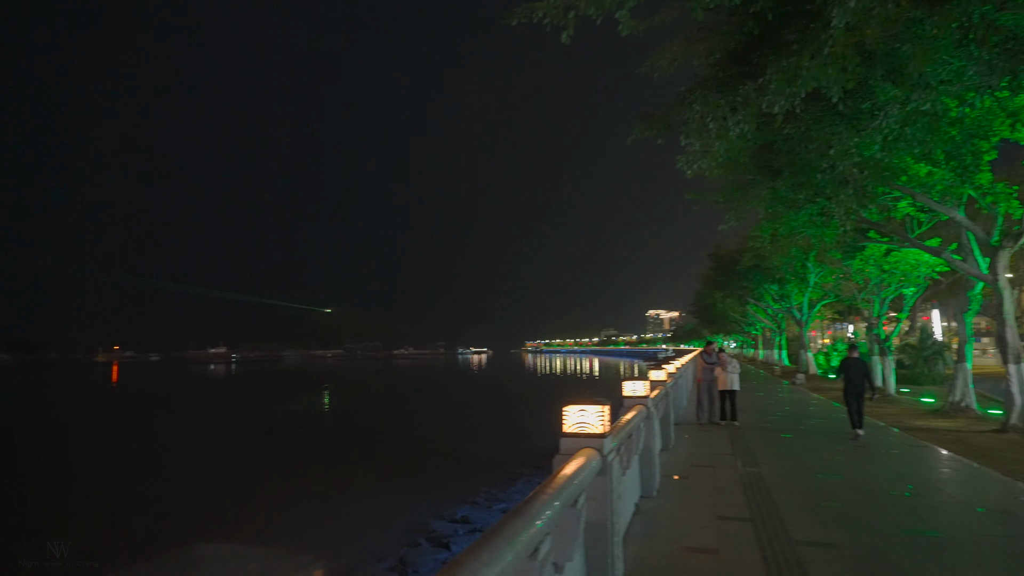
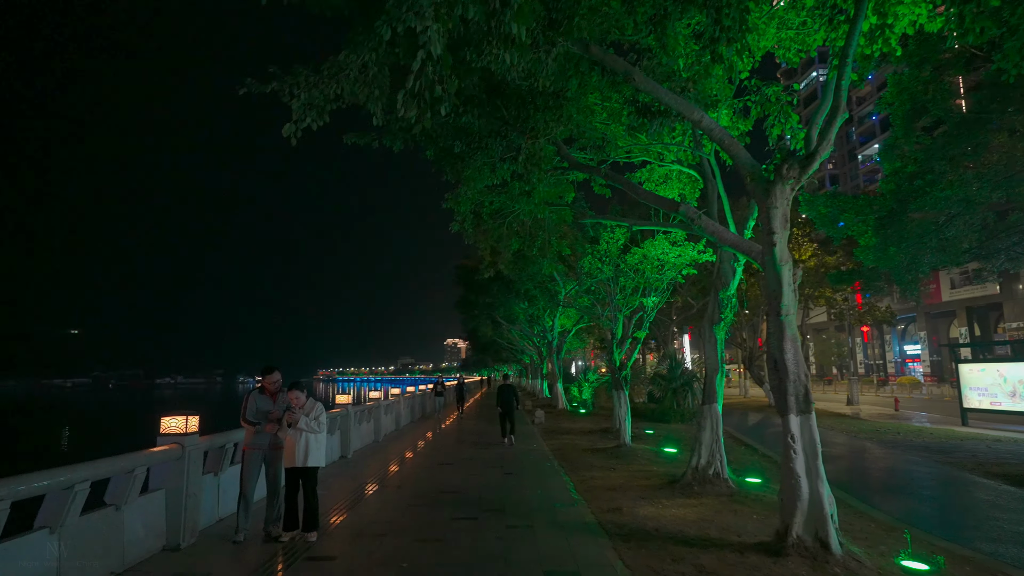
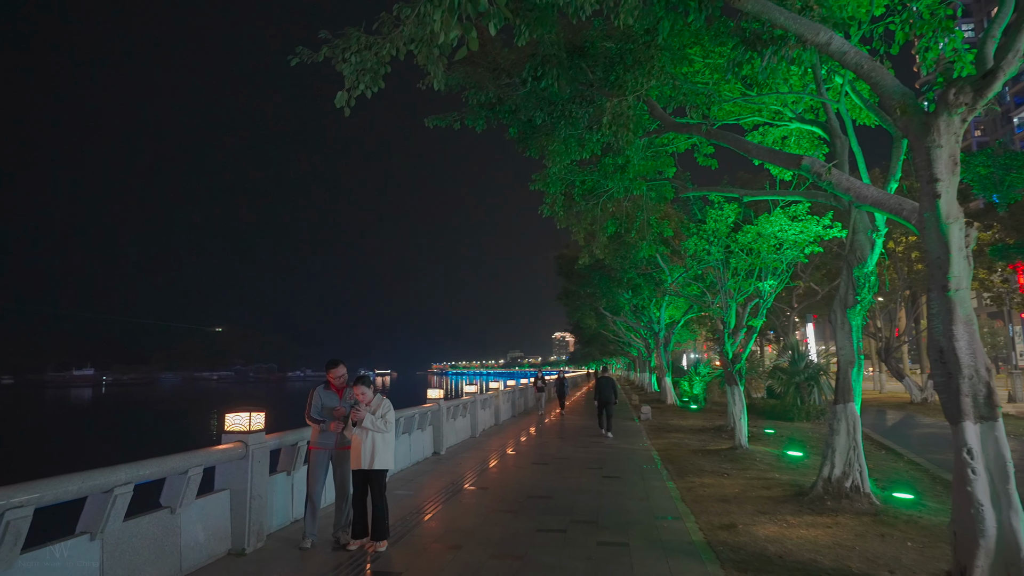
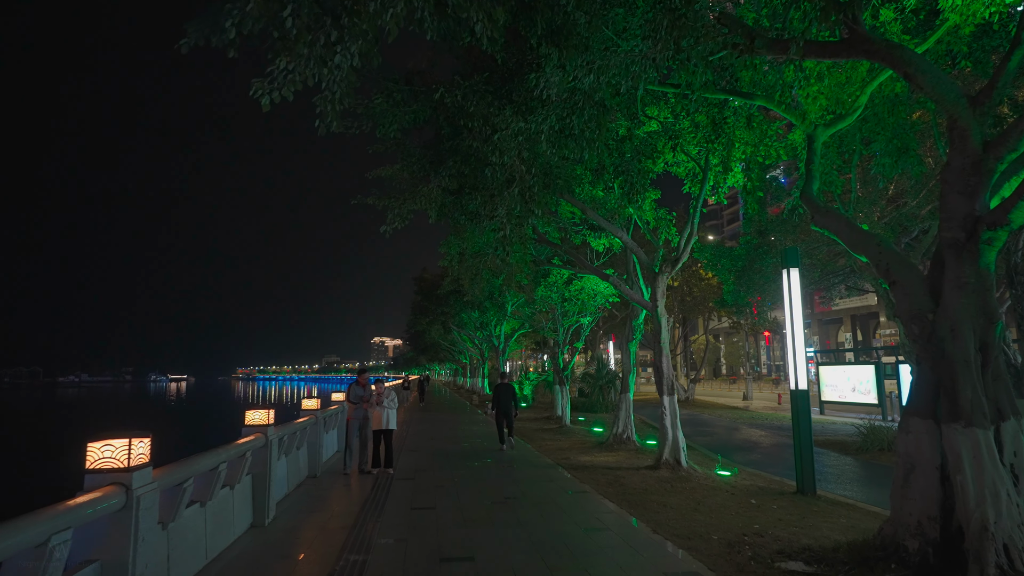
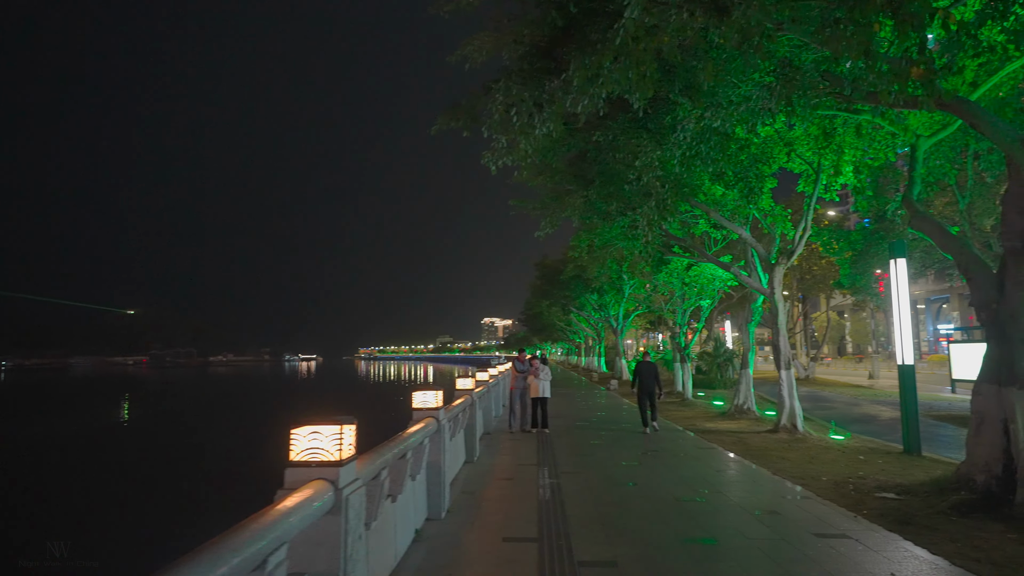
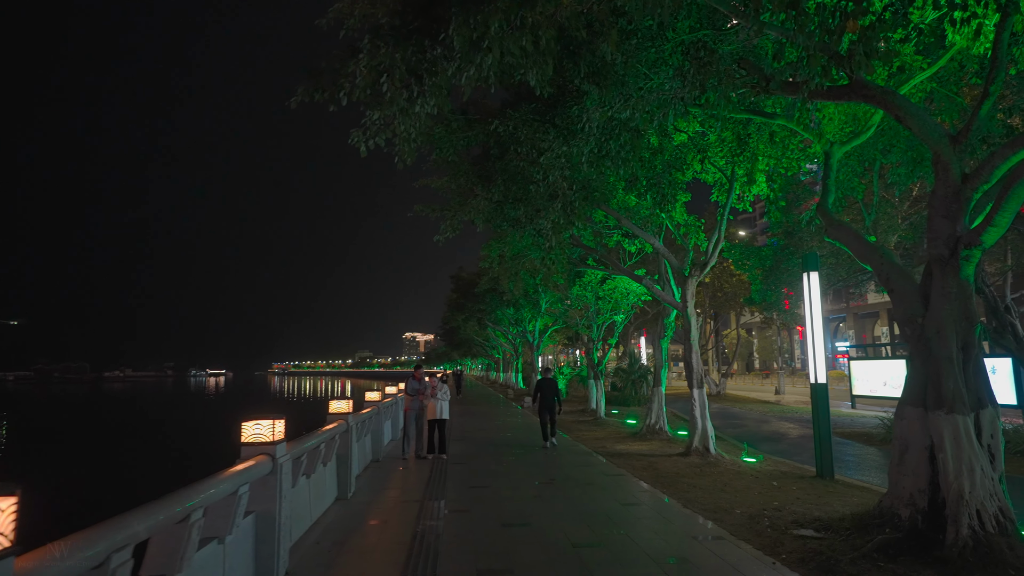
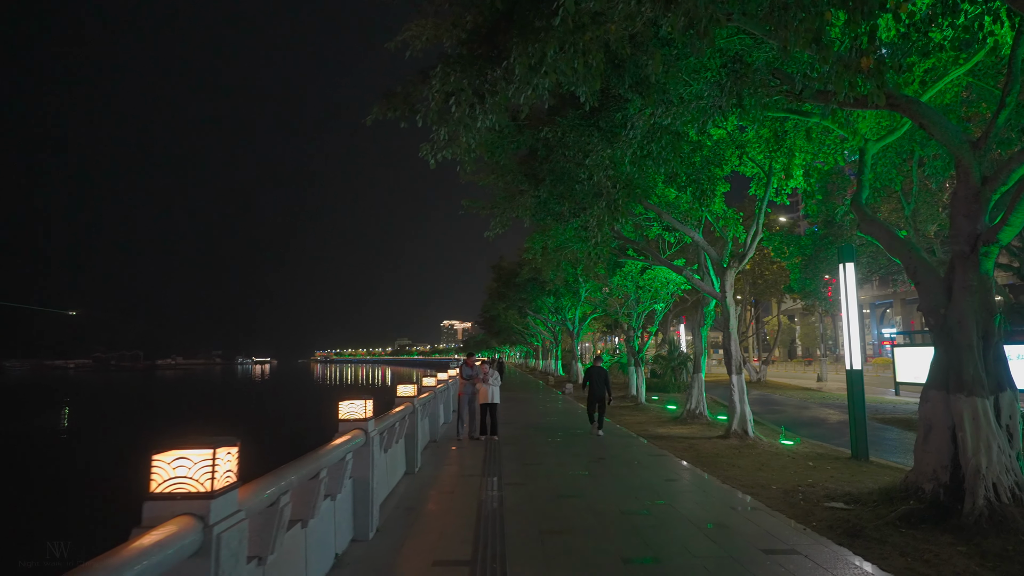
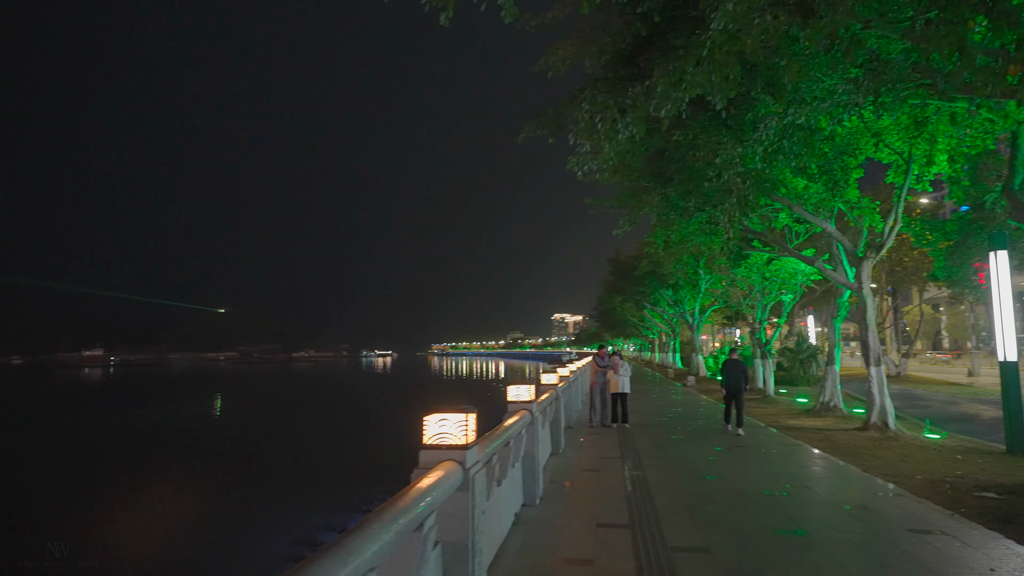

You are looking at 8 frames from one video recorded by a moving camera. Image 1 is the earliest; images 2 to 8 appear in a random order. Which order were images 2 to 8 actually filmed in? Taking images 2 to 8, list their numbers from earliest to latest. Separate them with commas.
8, 5, 7, 6, 4, 2, 3
